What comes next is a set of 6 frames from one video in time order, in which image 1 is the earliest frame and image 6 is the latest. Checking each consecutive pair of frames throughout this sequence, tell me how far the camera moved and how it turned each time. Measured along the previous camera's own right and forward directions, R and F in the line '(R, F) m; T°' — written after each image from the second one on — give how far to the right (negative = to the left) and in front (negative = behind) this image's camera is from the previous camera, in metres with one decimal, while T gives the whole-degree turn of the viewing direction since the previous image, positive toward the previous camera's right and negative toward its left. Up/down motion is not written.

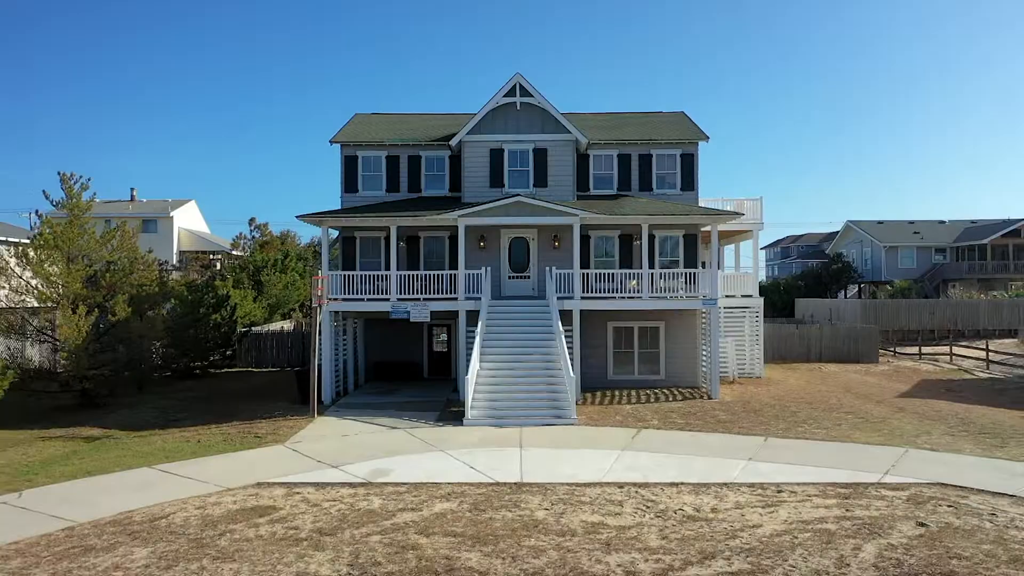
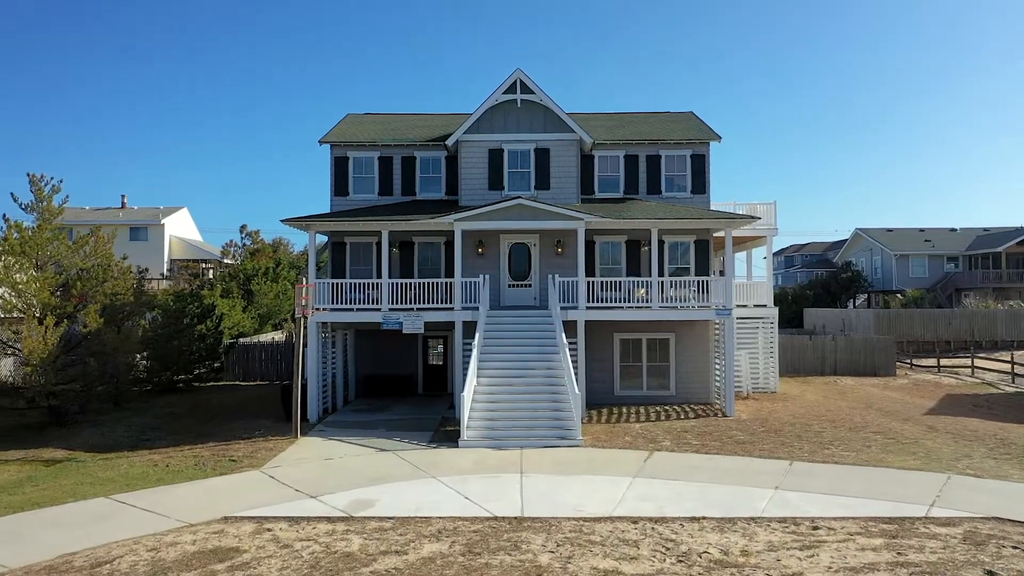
(0.0, +1.3) m; 0°
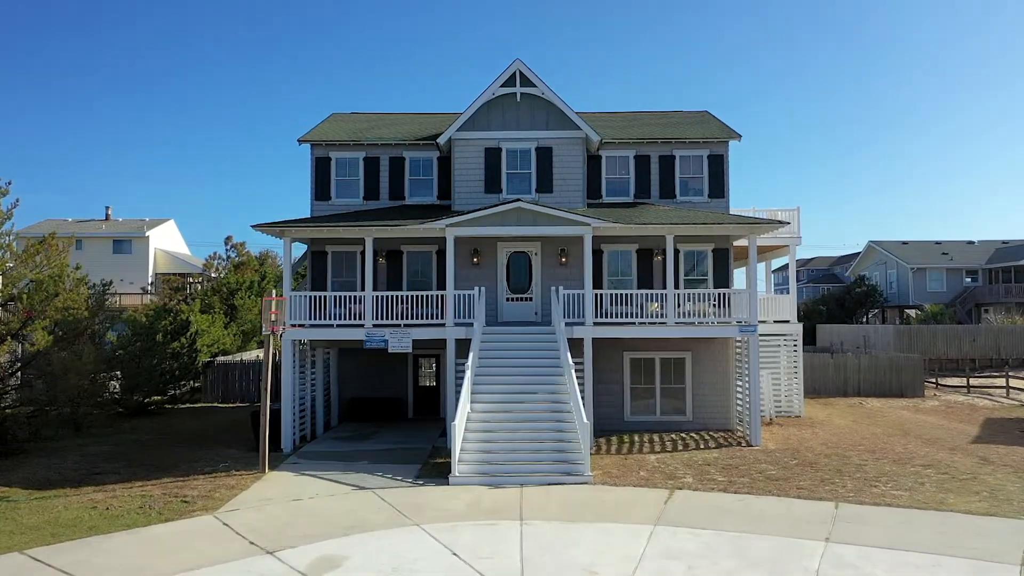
(0.0, +1.9) m; 0°
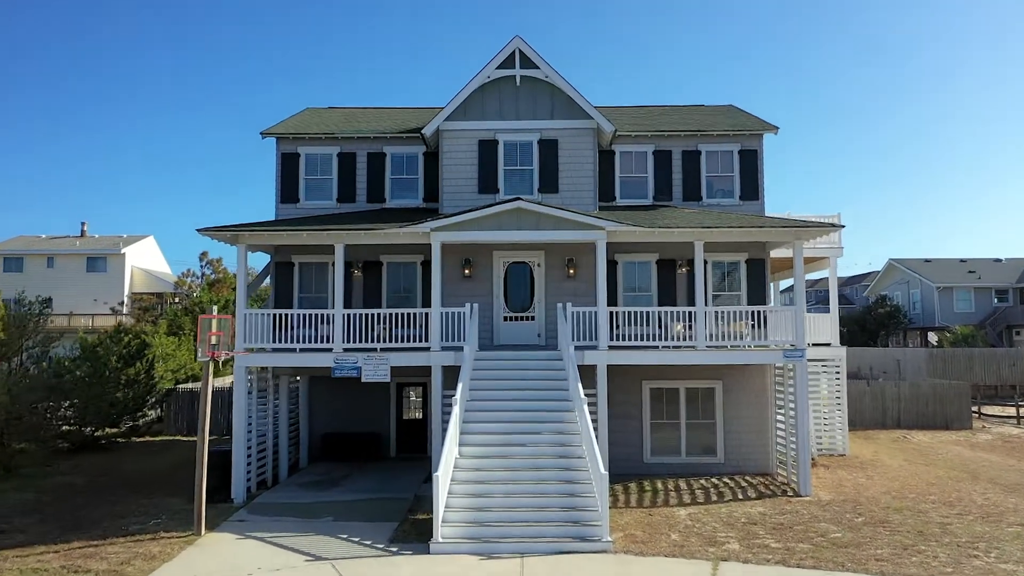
(0.0, +2.7) m; 0°
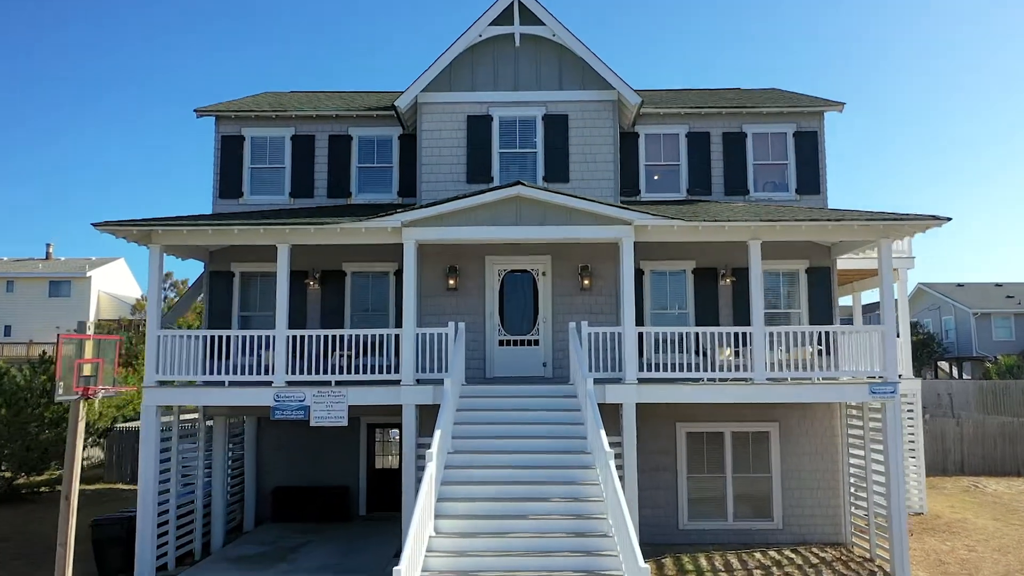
(0.0, +3.3) m; 0°
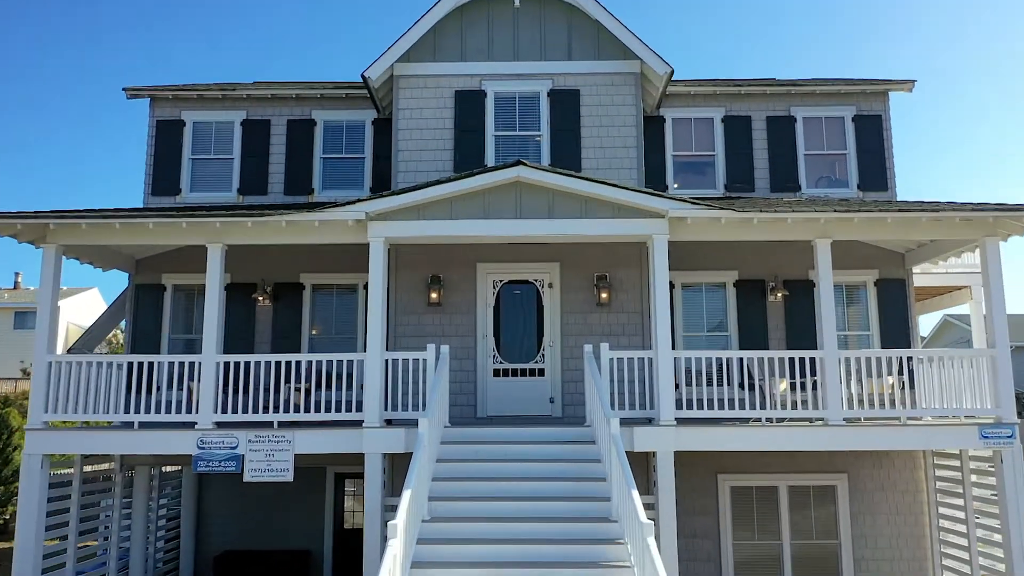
(0.0, +2.4) m; 0°
